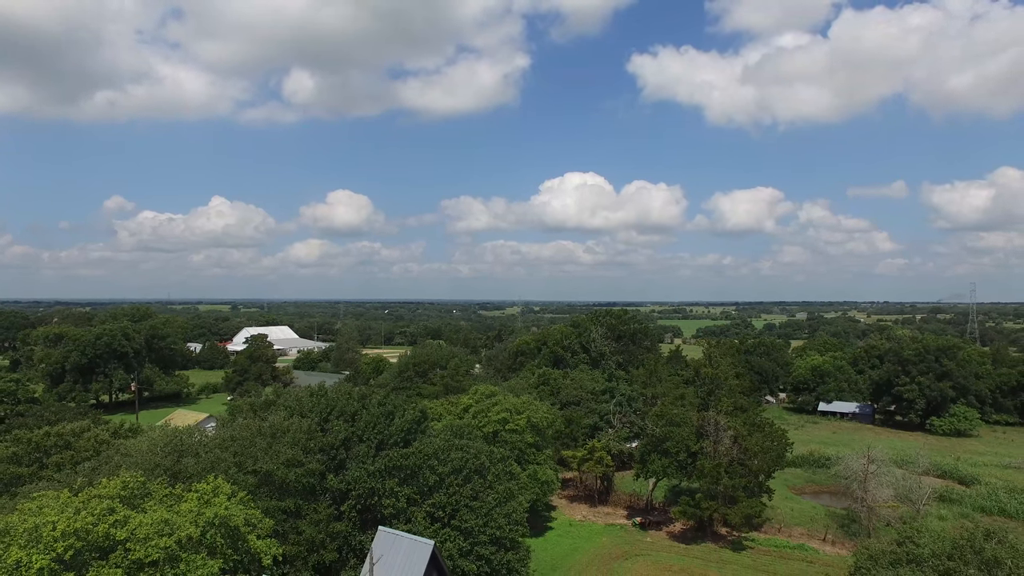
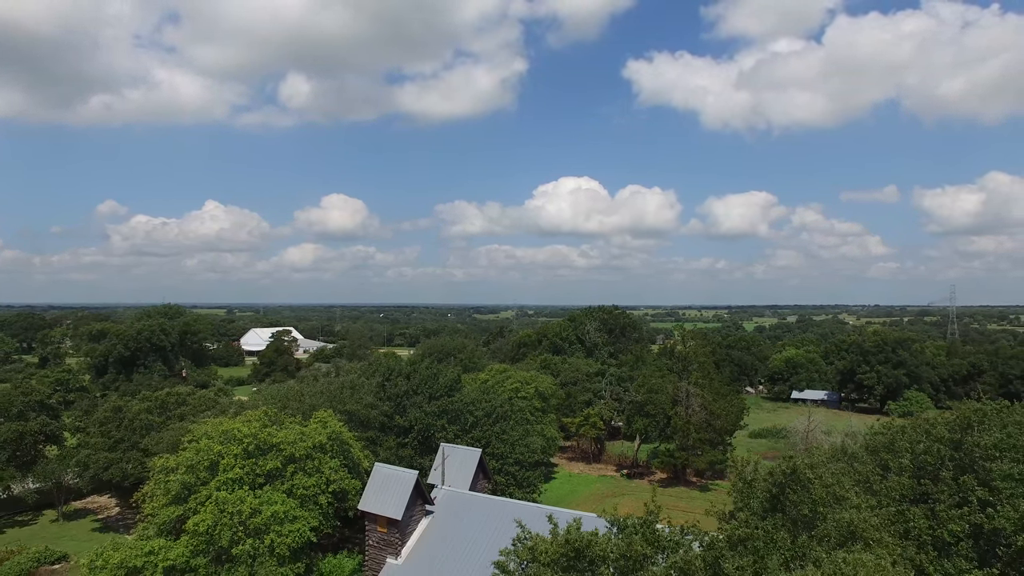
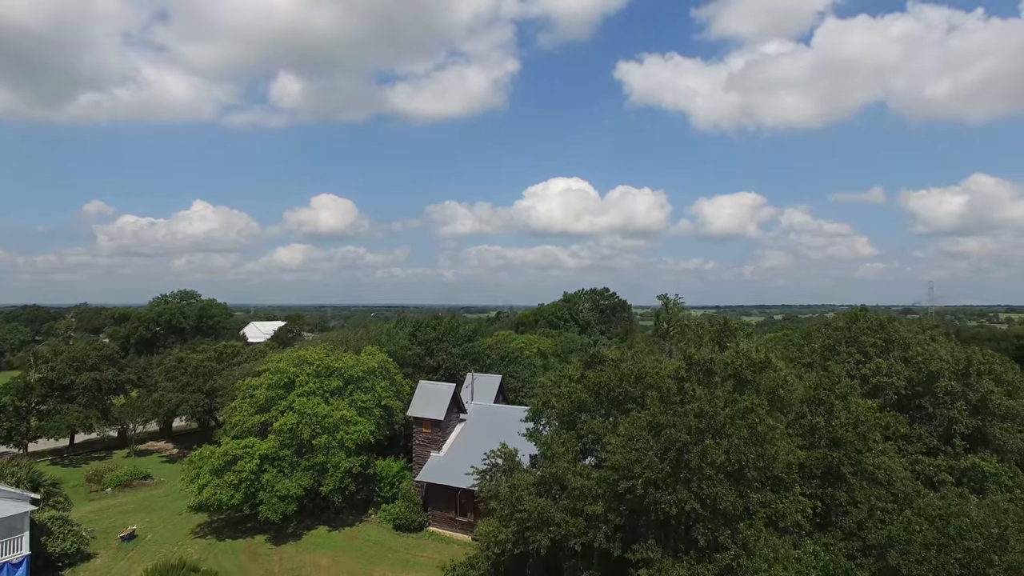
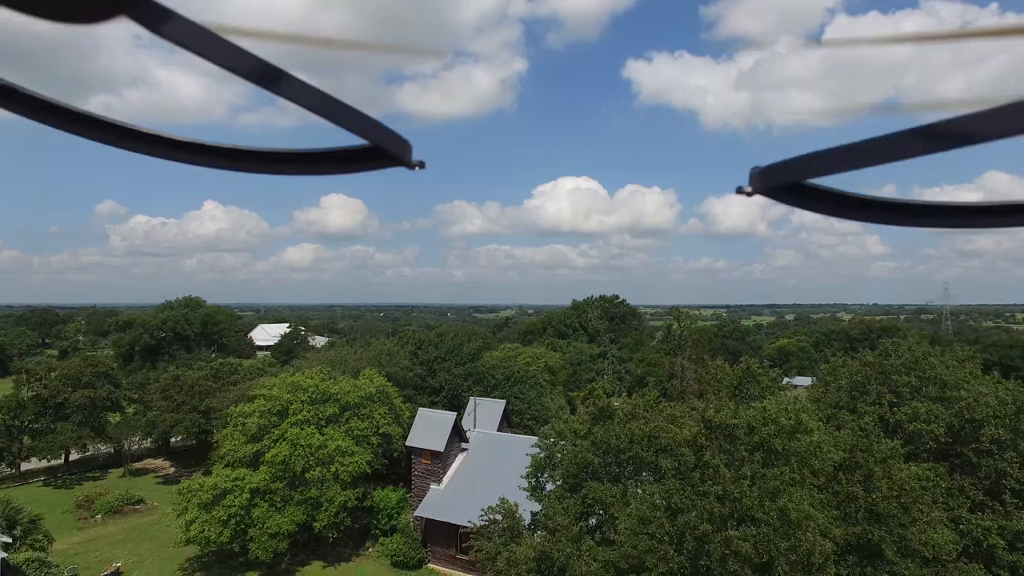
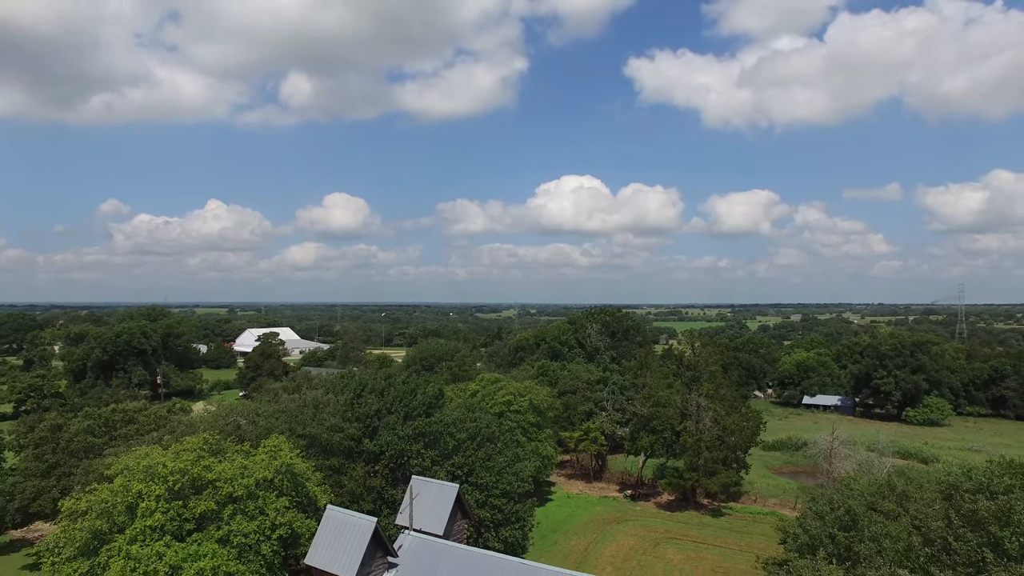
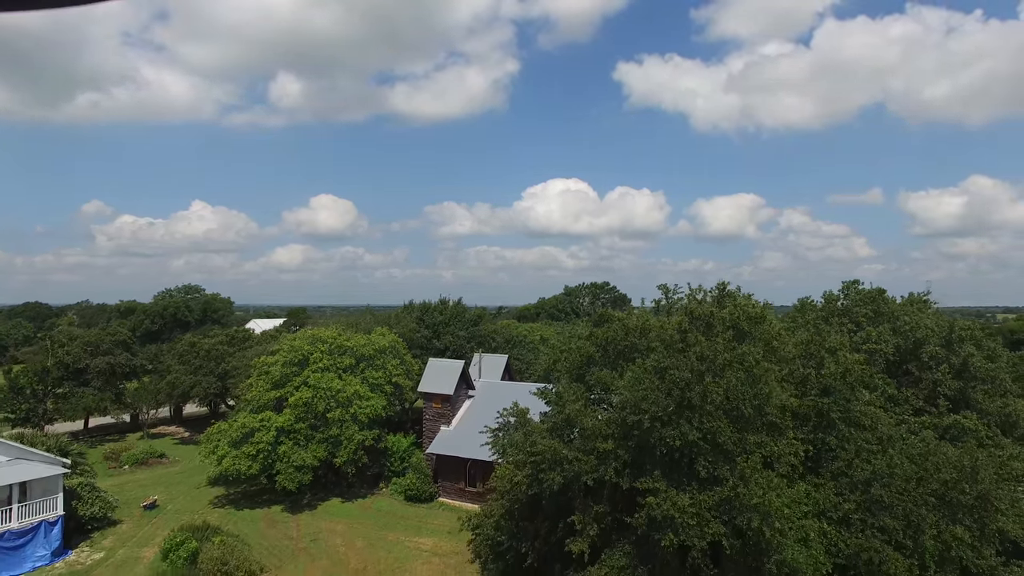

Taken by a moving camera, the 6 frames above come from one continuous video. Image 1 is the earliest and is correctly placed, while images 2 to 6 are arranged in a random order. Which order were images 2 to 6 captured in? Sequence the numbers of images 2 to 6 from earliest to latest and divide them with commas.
5, 2, 4, 3, 6
